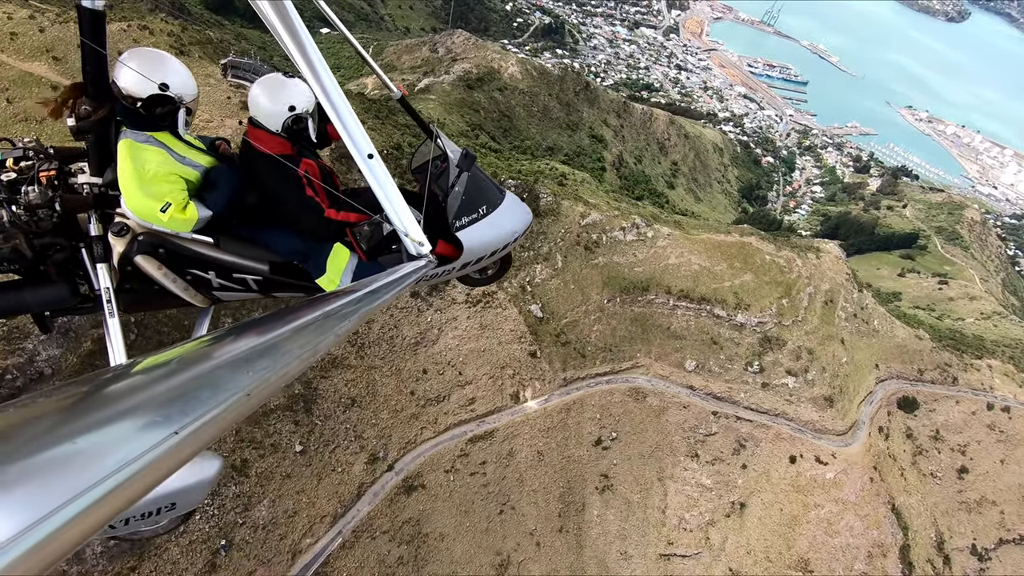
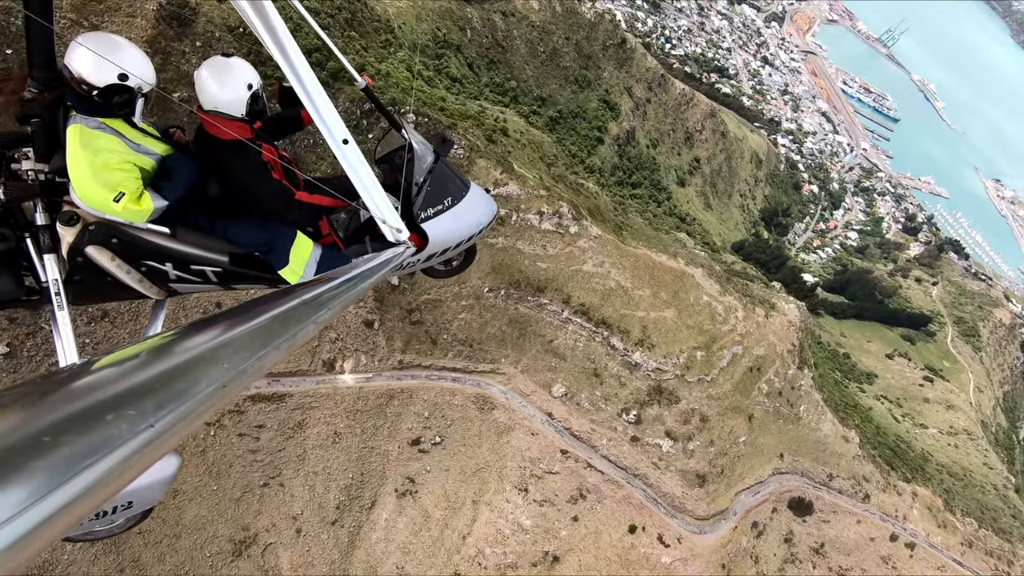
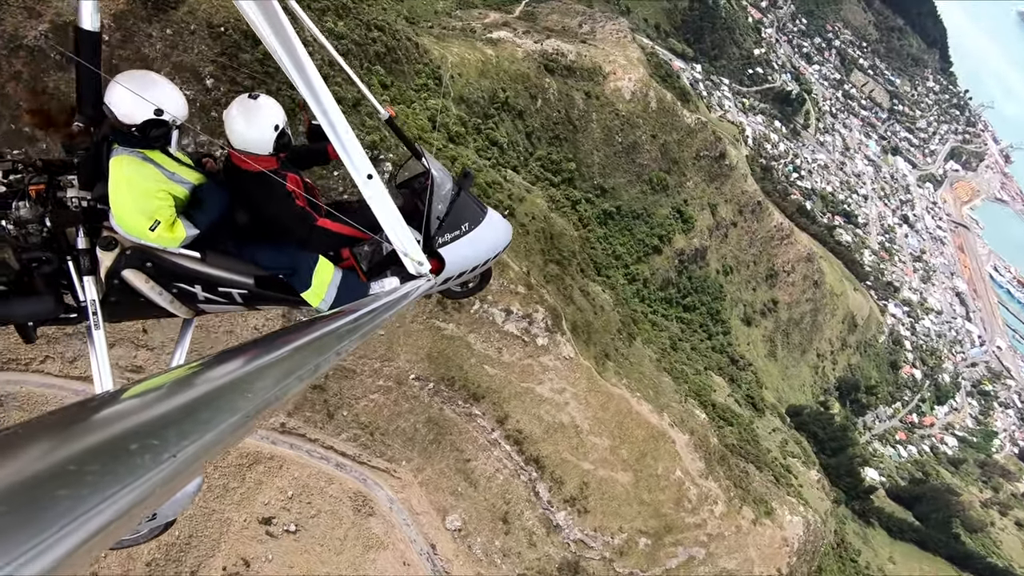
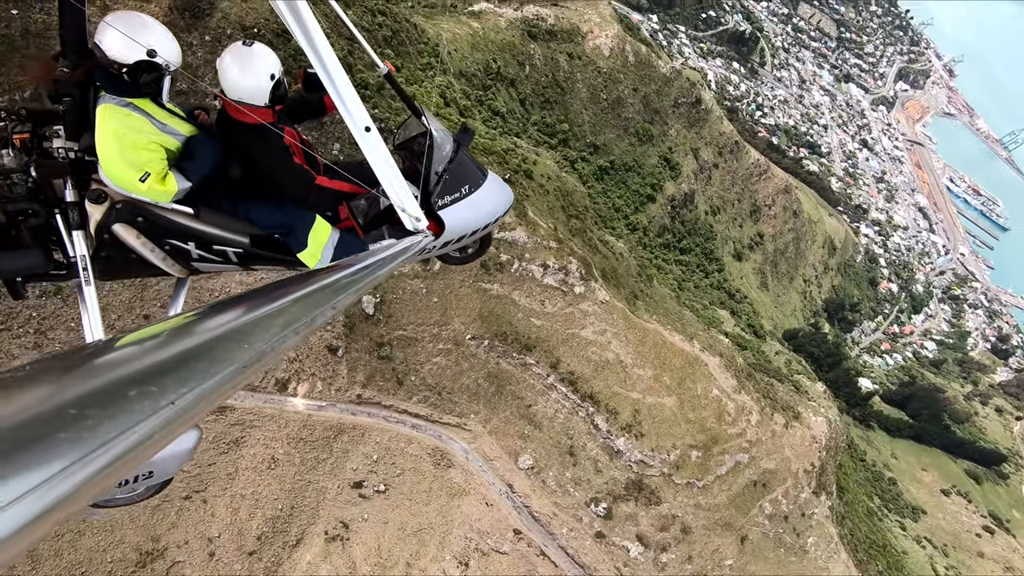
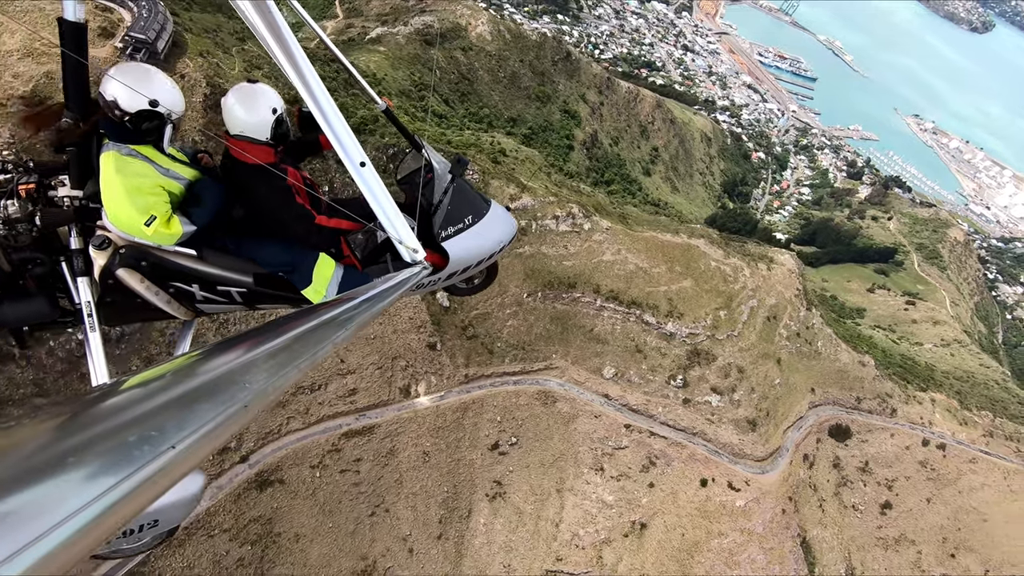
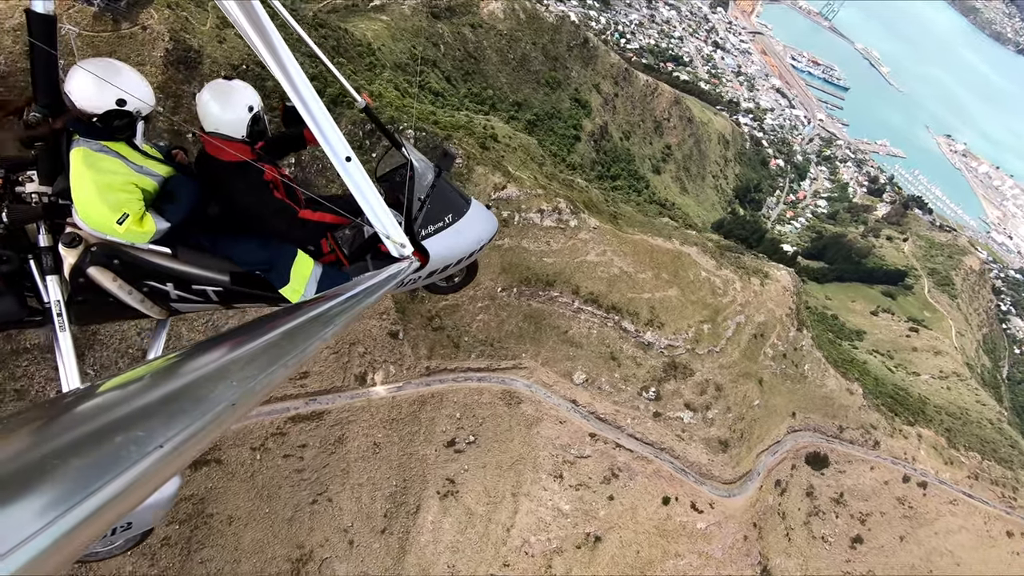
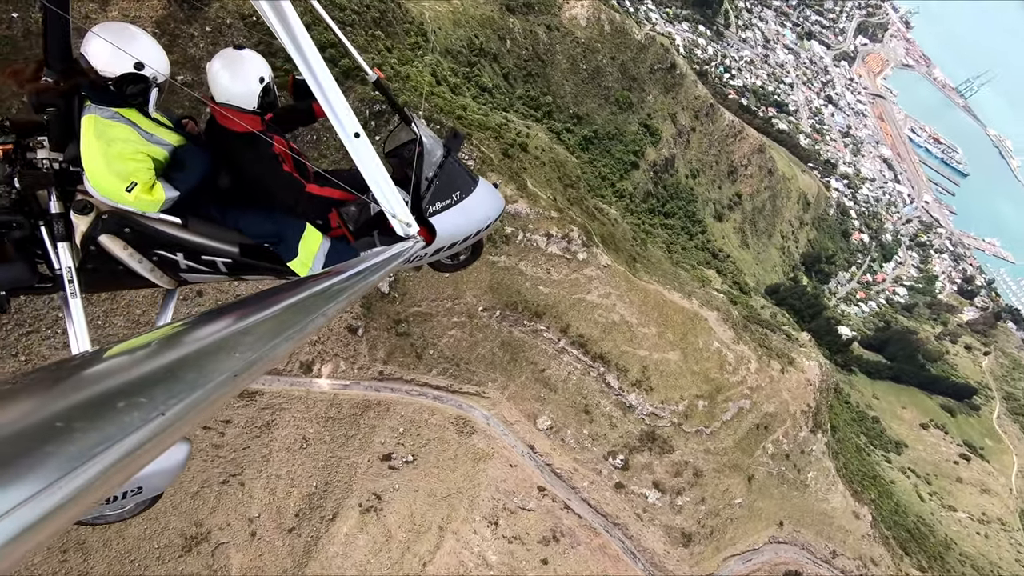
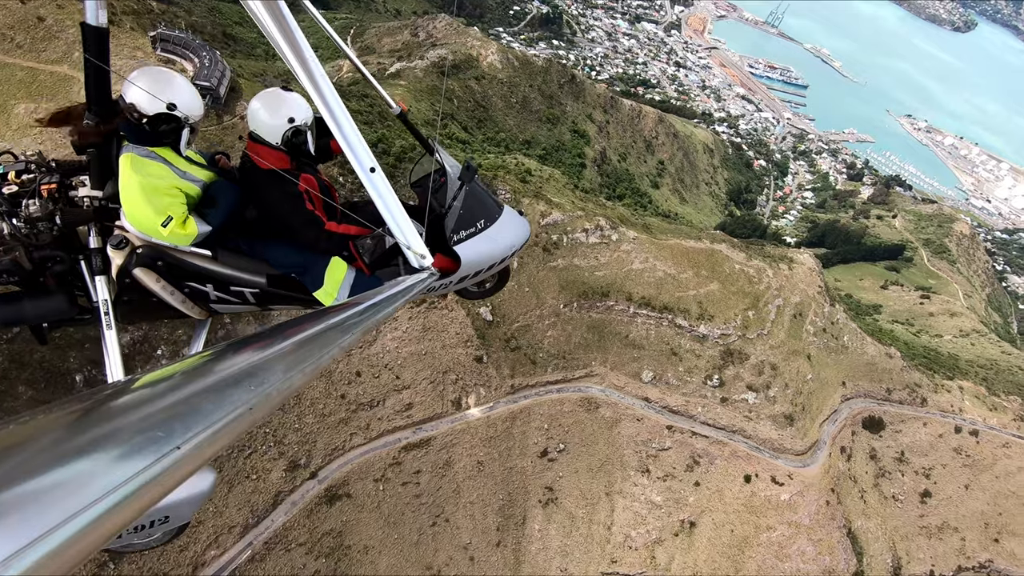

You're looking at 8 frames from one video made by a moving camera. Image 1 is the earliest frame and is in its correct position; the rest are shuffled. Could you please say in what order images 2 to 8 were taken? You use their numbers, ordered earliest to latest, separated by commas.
8, 5, 6, 2, 7, 4, 3
